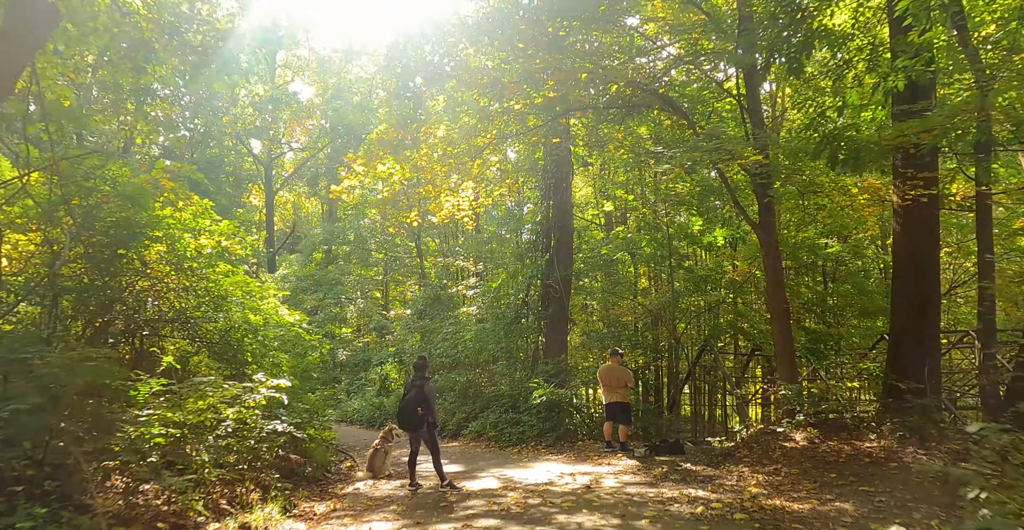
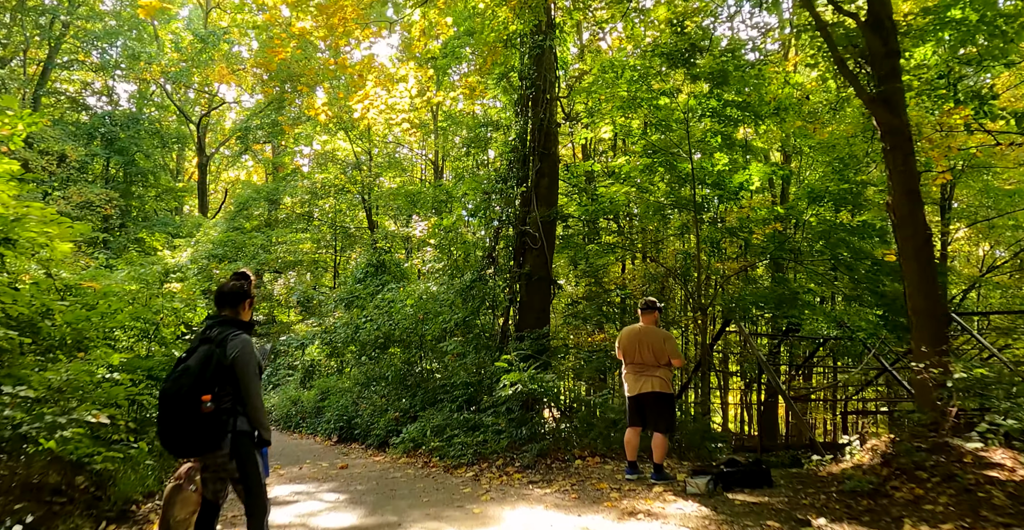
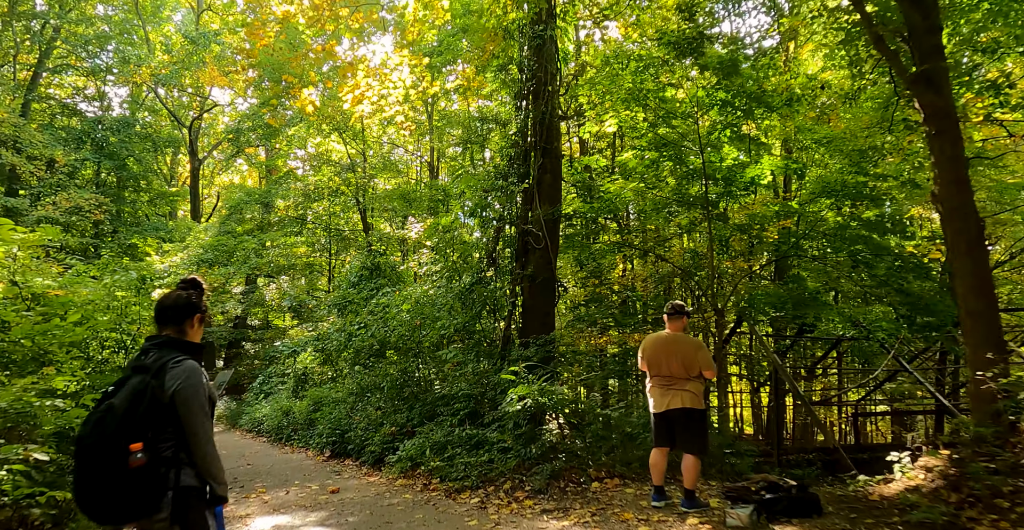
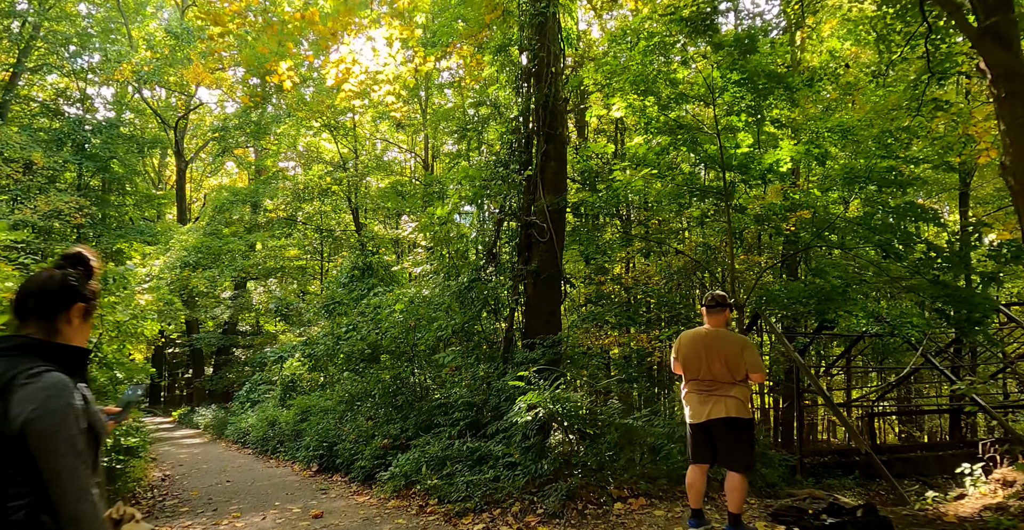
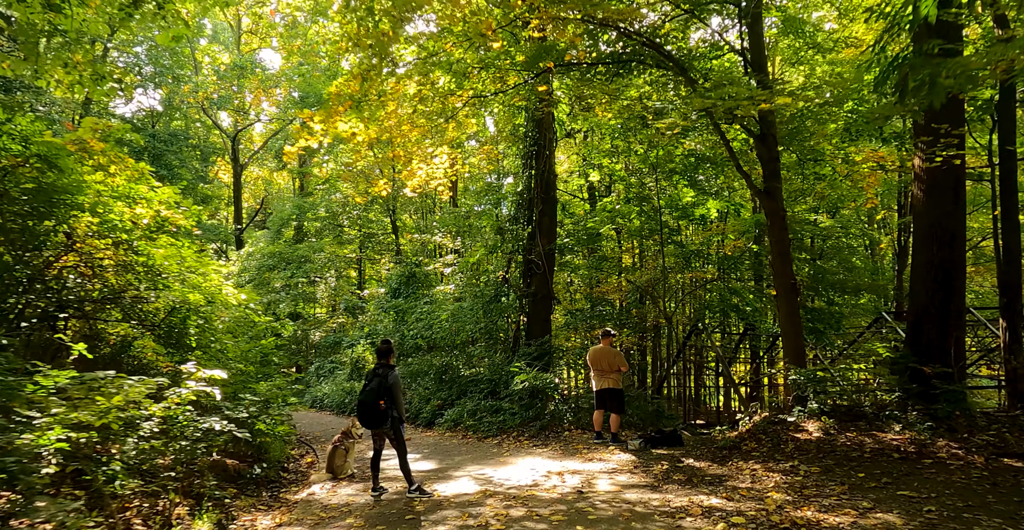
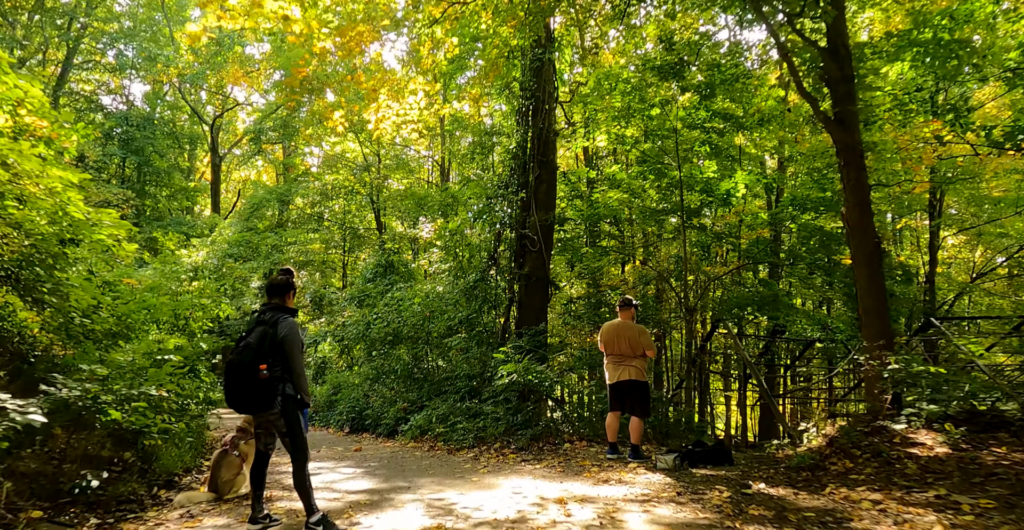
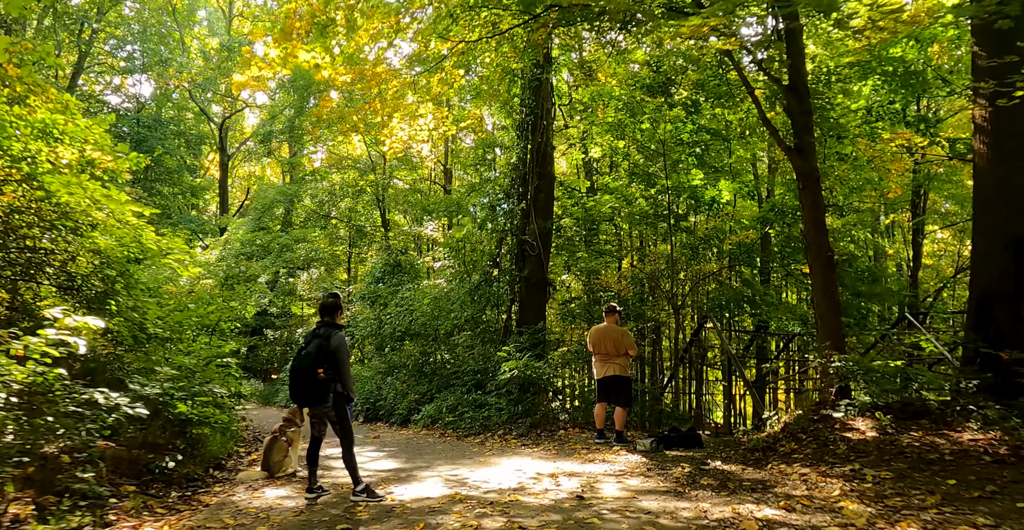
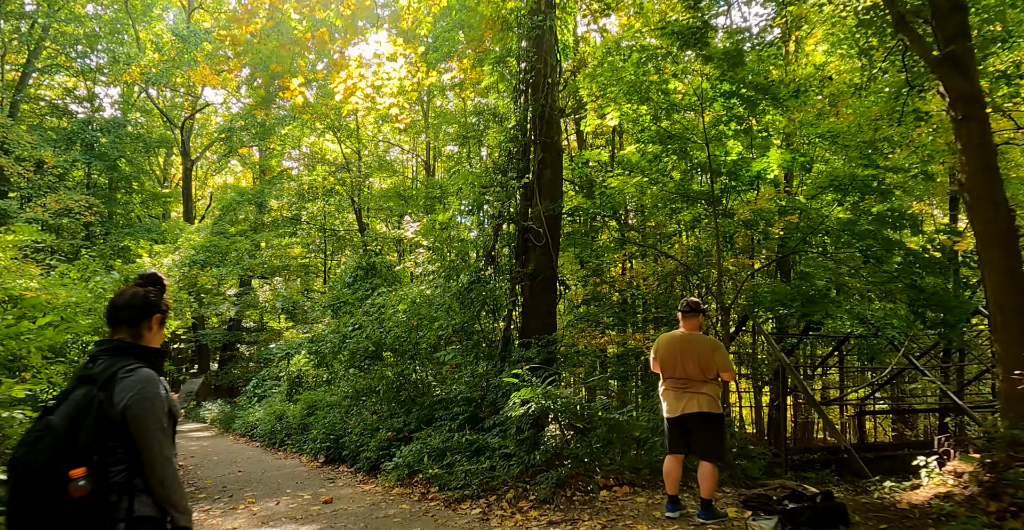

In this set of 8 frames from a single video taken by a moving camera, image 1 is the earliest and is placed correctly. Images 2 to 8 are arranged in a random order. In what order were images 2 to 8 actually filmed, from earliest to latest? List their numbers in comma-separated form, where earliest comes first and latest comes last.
5, 7, 6, 2, 3, 8, 4
